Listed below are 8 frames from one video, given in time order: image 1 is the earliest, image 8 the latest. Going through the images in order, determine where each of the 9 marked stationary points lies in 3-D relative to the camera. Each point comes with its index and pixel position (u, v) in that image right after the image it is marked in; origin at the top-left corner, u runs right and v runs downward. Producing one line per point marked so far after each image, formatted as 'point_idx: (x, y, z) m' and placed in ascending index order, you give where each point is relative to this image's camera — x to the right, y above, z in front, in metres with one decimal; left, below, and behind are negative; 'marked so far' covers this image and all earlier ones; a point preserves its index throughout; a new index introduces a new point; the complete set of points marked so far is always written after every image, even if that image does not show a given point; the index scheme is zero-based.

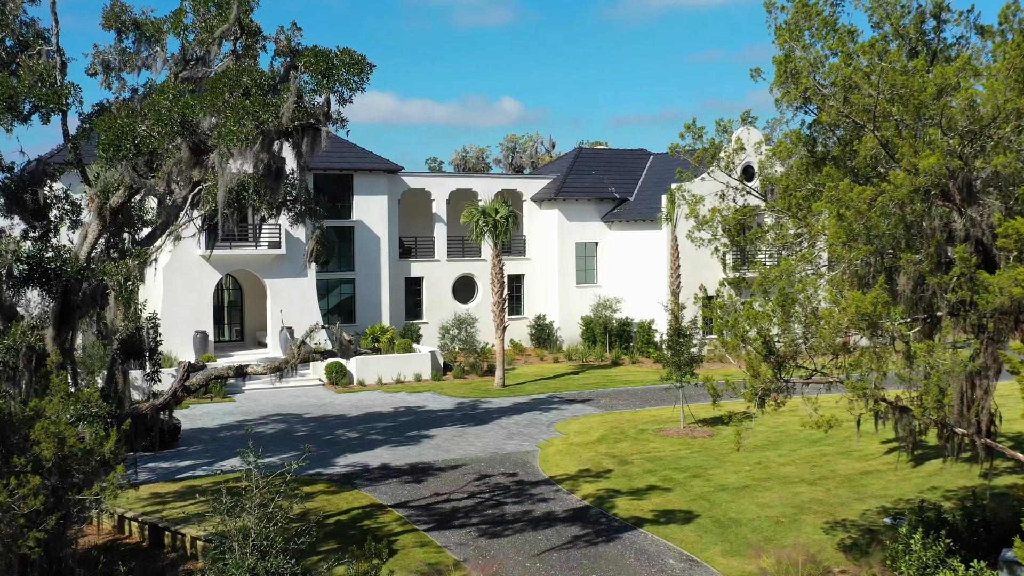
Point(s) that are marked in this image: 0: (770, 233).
0: (+2.8, +0.6, +12.6) m
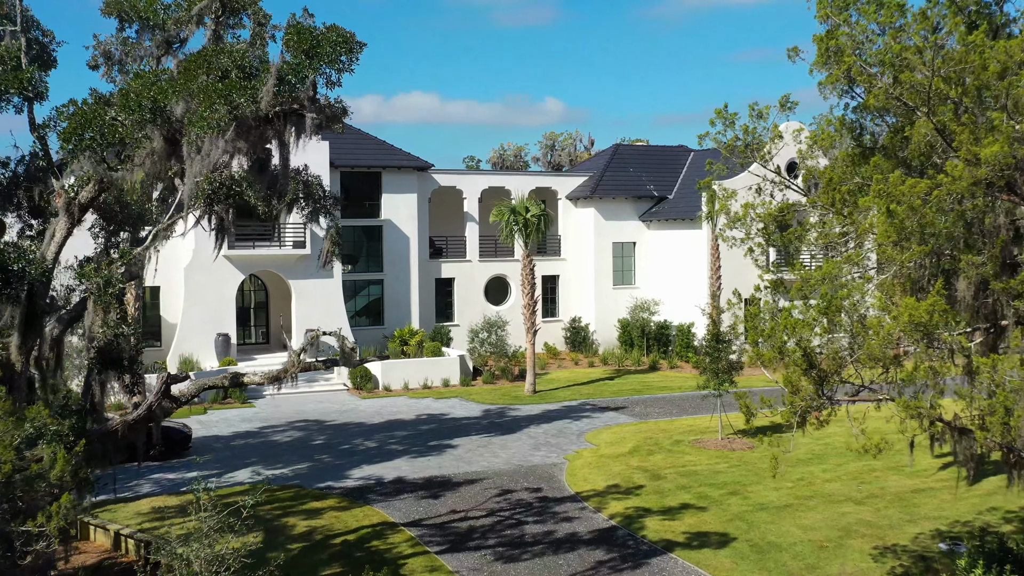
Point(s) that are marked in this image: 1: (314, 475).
0: (+3.0, +0.6, +11.4) m
1: (-3.0, -2.9, +17.7) m
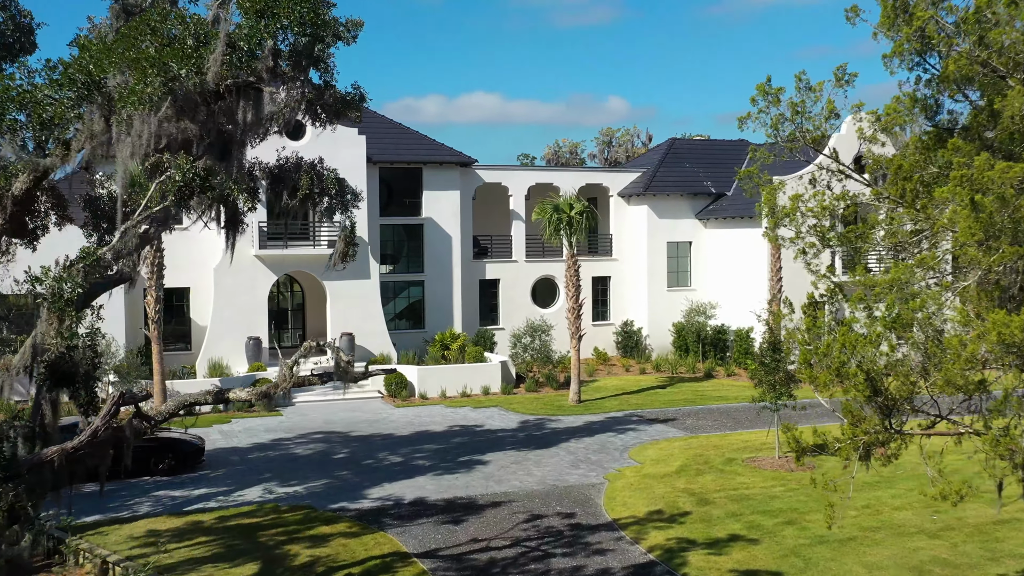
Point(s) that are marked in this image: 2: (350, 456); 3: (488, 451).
0: (+3.1, +0.5, +9.6) m
1: (-2.6, -2.9, +16.3) m
2: (-2.7, -2.8, +19.0) m
3: (-0.4, -2.7, +19.2) m
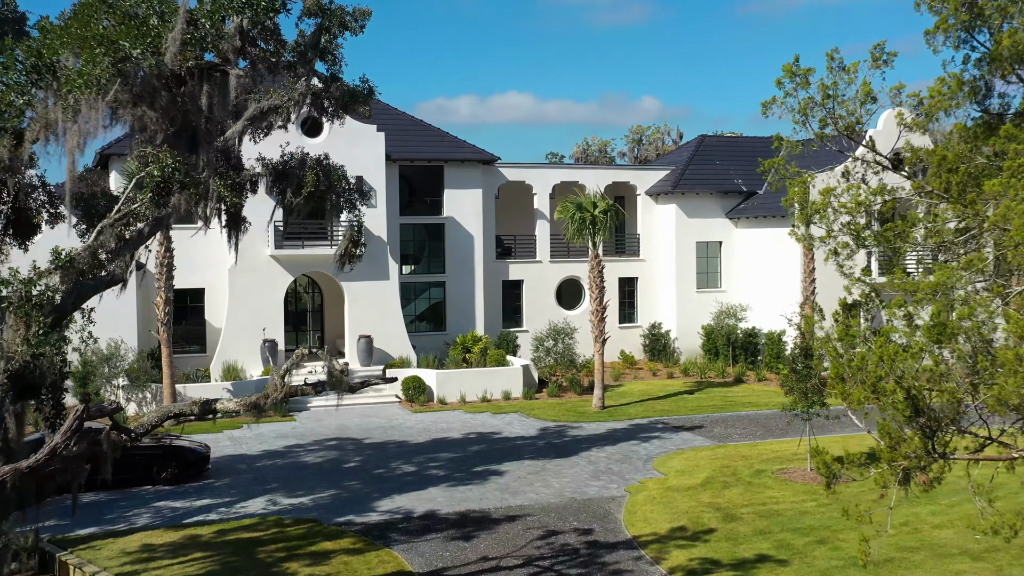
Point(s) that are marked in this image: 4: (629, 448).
0: (+3.1, +0.5, +8.7) m
1: (-2.4, -2.9, +15.6) m
2: (-2.4, -2.8, +18.2) m
3: (-0.1, -2.7, +18.4) m
4: (+1.9, -2.7, +19.3) m
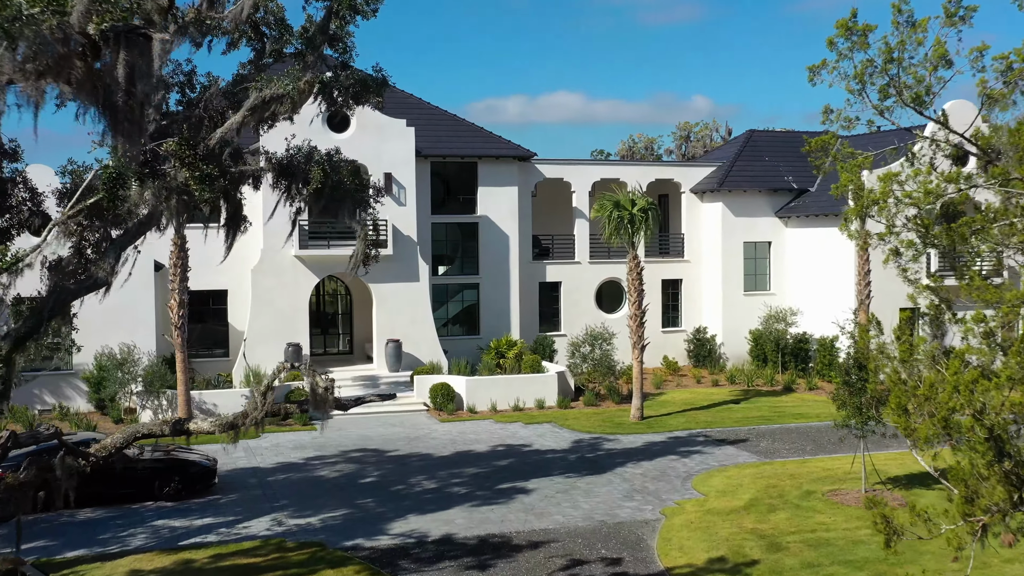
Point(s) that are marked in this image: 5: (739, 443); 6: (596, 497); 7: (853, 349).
0: (+3.1, +0.4, +7.3) m
1: (-2.1, -3.0, +14.4) m
2: (-2.0, -2.8, +17.1) m
3: (+0.3, -2.8, +17.1) m
4: (+2.4, -2.7, +17.9) m
5: (+3.8, -2.6, +19.6) m
6: (+1.1, -2.9, +15.9) m
7: (+4.7, -0.8, +15.9) m
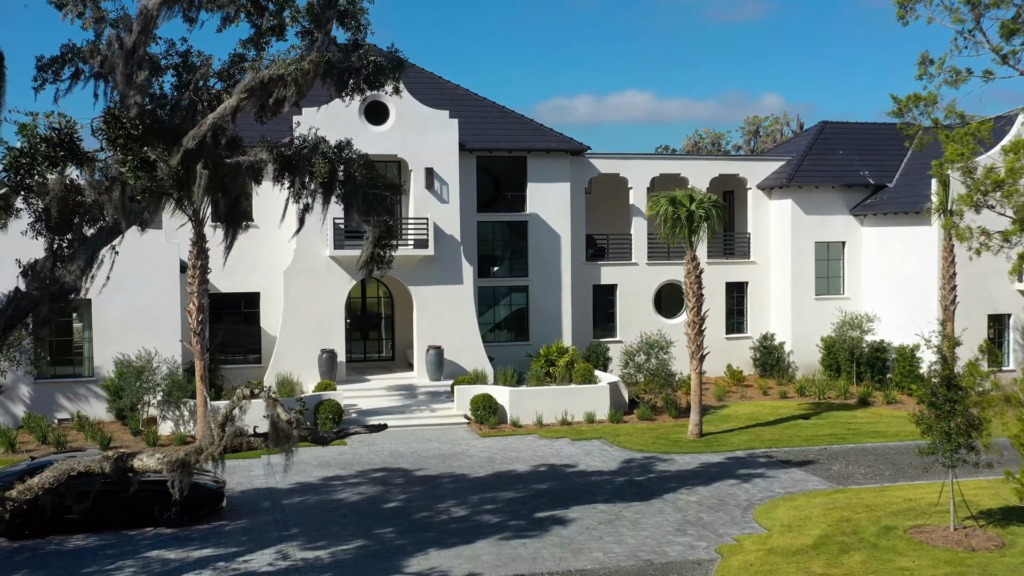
0: (+3.0, +0.3, +5.4) m
1: (-1.7, -3.1, +12.8) m
2: (-1.5, -2.9, +15.4) m
3: (+0.8, -2.9, +15.4) m
4: (+3.0, -2.8, +16.0) m
5: (+4.5, -2.7, +17.6) m
6: (+1.6, -2.9, +14.0) m
7: (+5.1, -0.9, +13.8) m
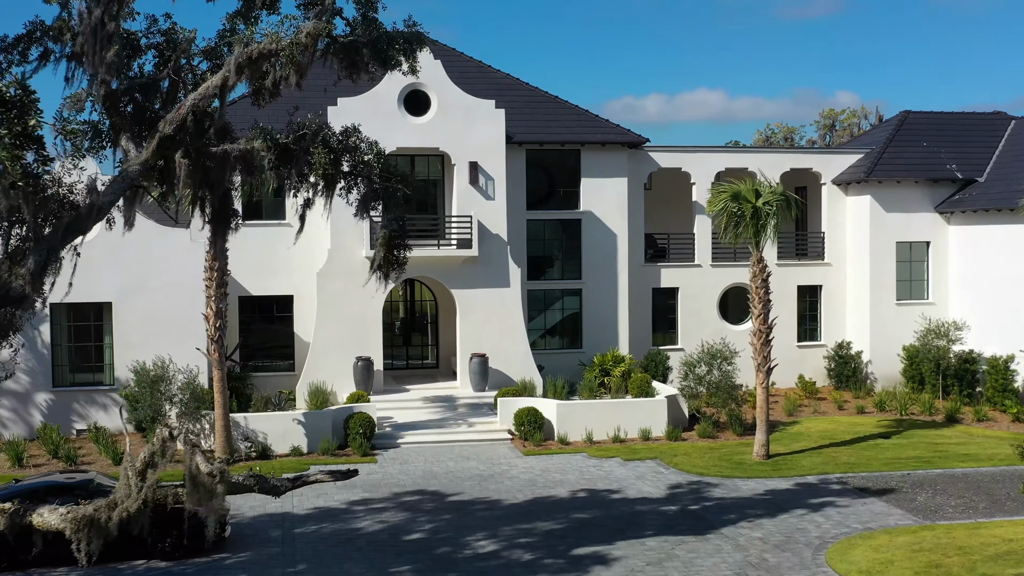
0: (+2.9, +0.2, +3.5) m
1: (-1.4, -3.1, +11.1) m
2: (-1.0, -3.0, +13.8) m
3: (+1.3, -2.9, +13.6) m
4: (+3.4, -2.9, +14.1) m
5: (+5.1, -2.8, +15.5) m
6: (+1.9, -3.0, +12.2) m
7: (+5.5, -1.0, +11.8) m
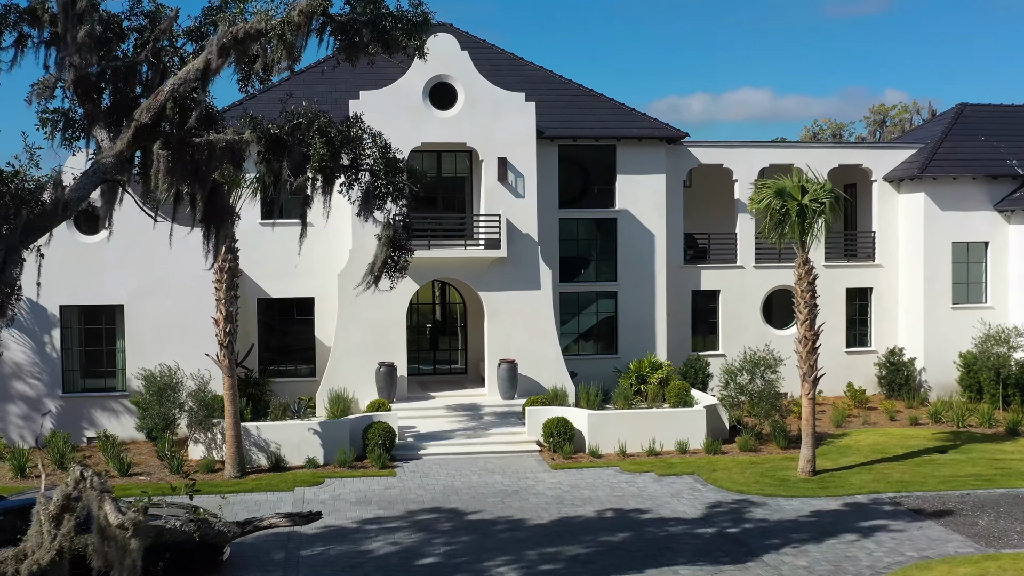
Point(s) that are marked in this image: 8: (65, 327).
0: (+2.7, +0.2, +2.3) m
1: (-1.3, -3.2, +10.1) m
2: (-0.8, -3.0, +12.7) m
3: (+1.5, -3.0, +12.4) m
4: (+3.7, -2.9, +12.9) m
5: (+5.4, -2.8, +14.2) m
6: (+2.1, -3.1, +11.0) m
7: (+5.6, -1.1, +10.5) m
8: (-7.5, -0.6, +19.3) m
